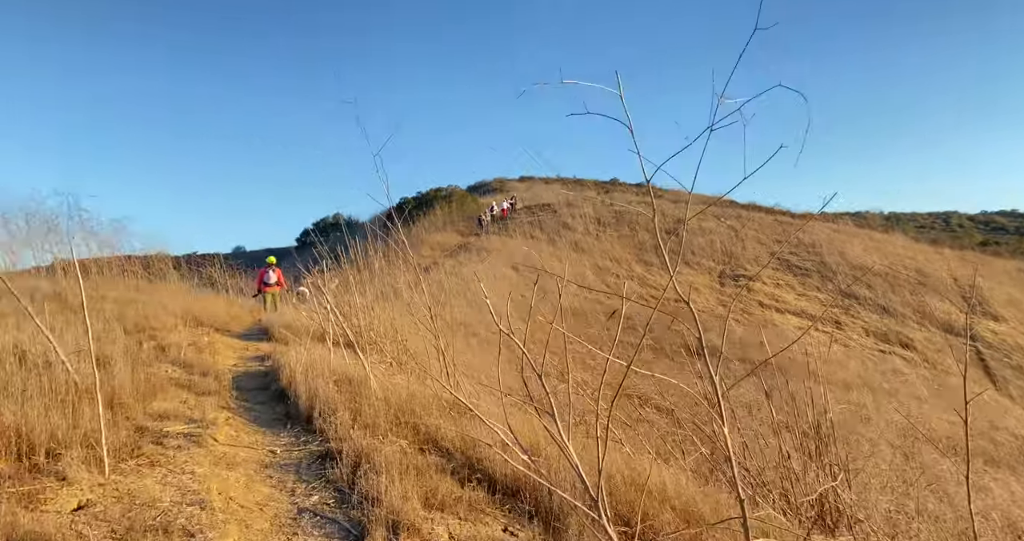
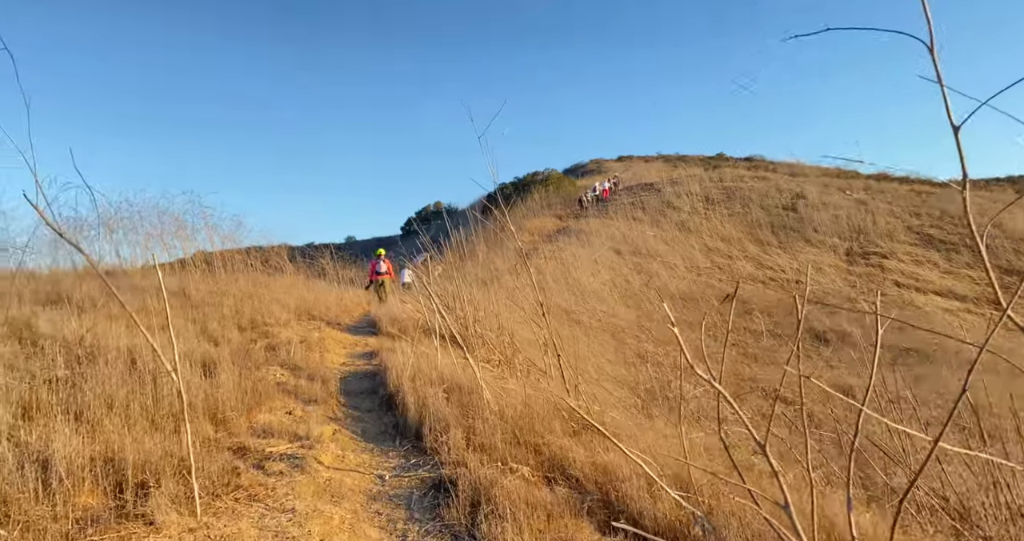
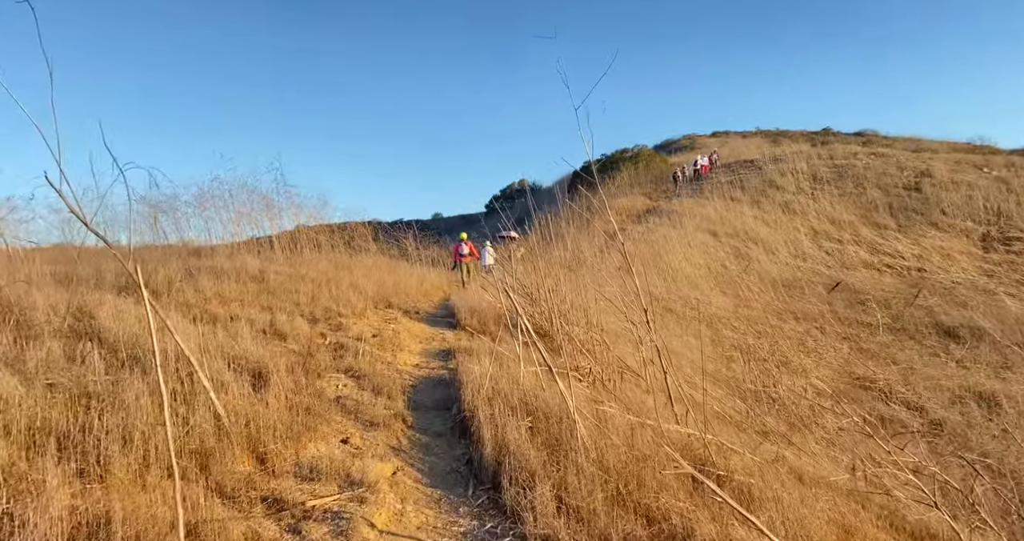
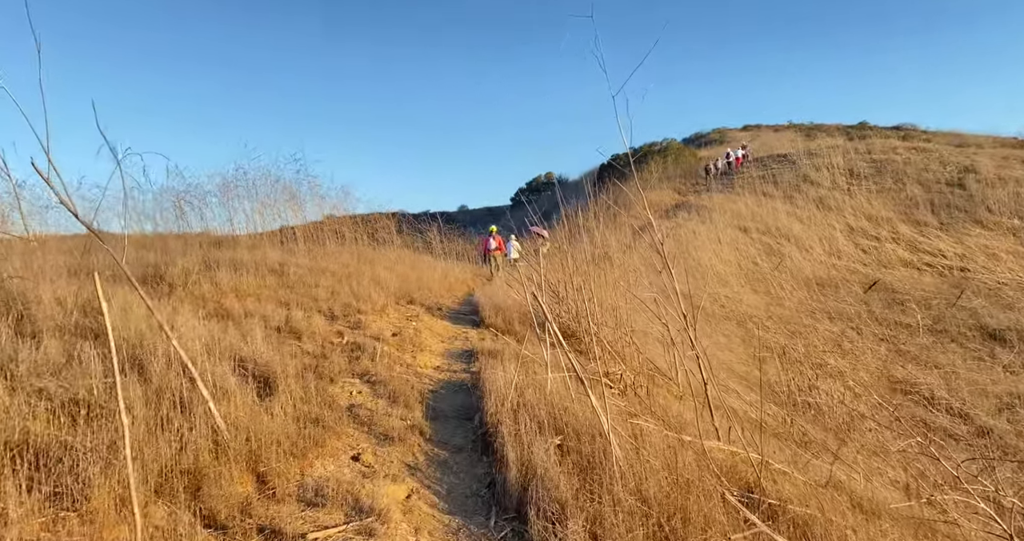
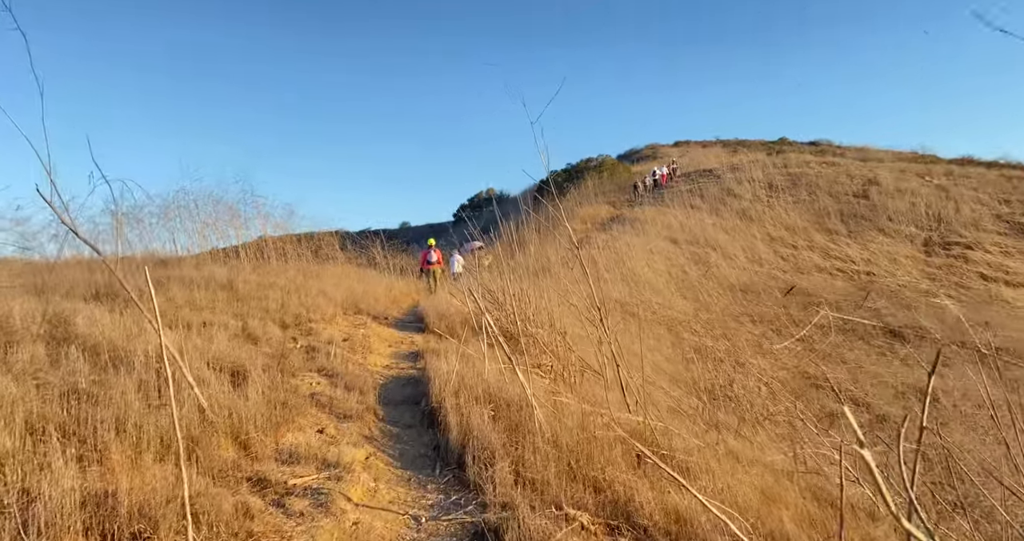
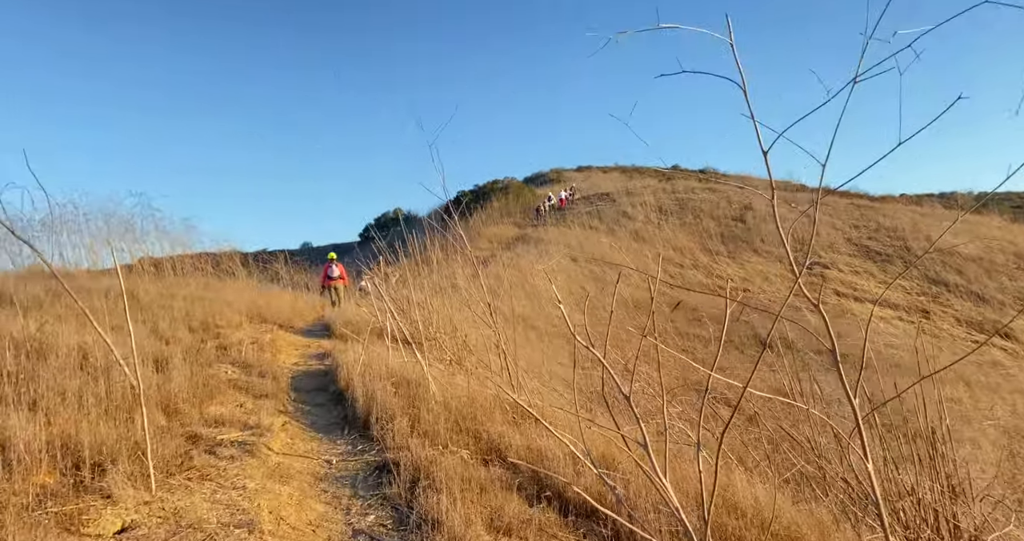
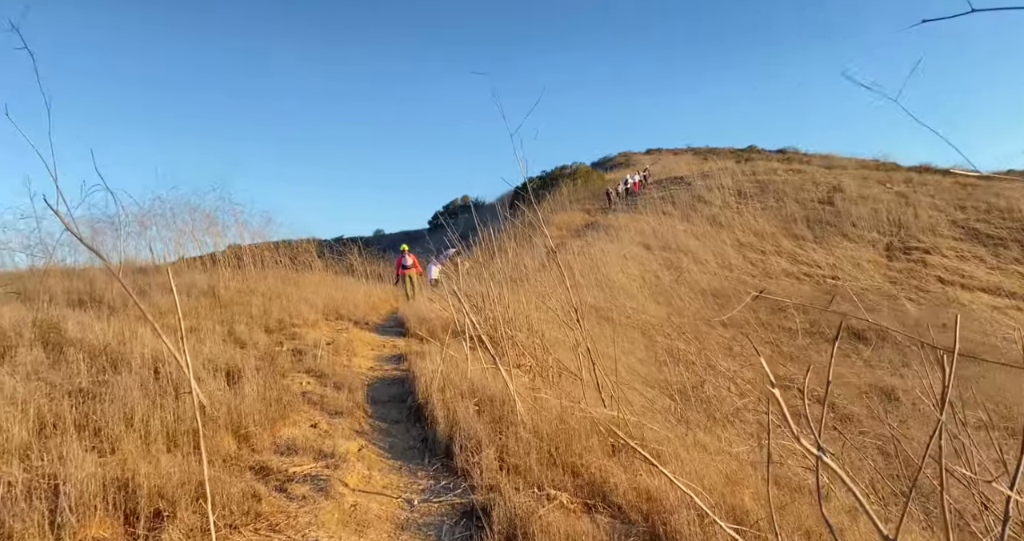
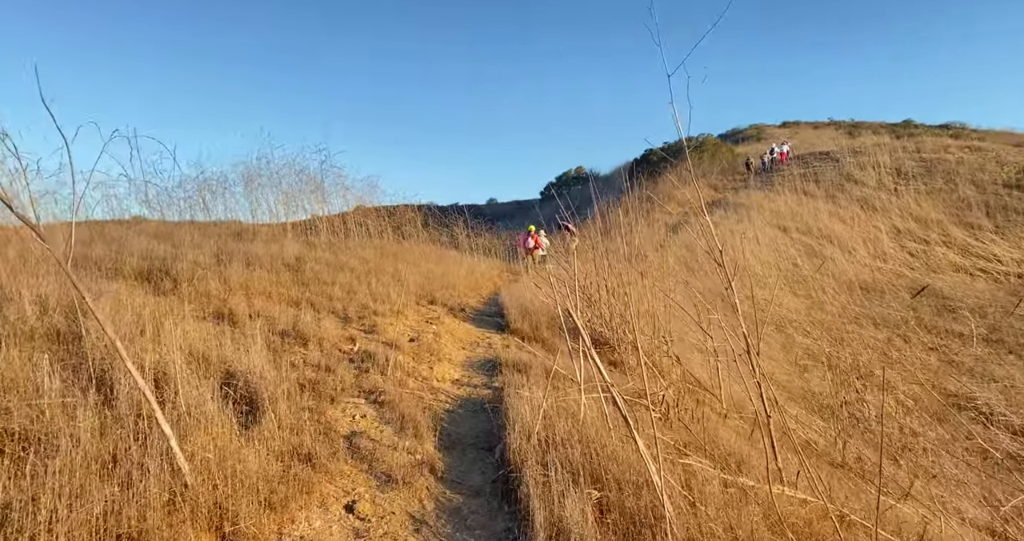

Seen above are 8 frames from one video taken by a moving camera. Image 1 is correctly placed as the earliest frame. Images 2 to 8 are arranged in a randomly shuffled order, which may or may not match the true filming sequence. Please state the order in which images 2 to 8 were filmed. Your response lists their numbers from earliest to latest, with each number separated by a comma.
6, 2, 7, 5, 3, 4, 8
